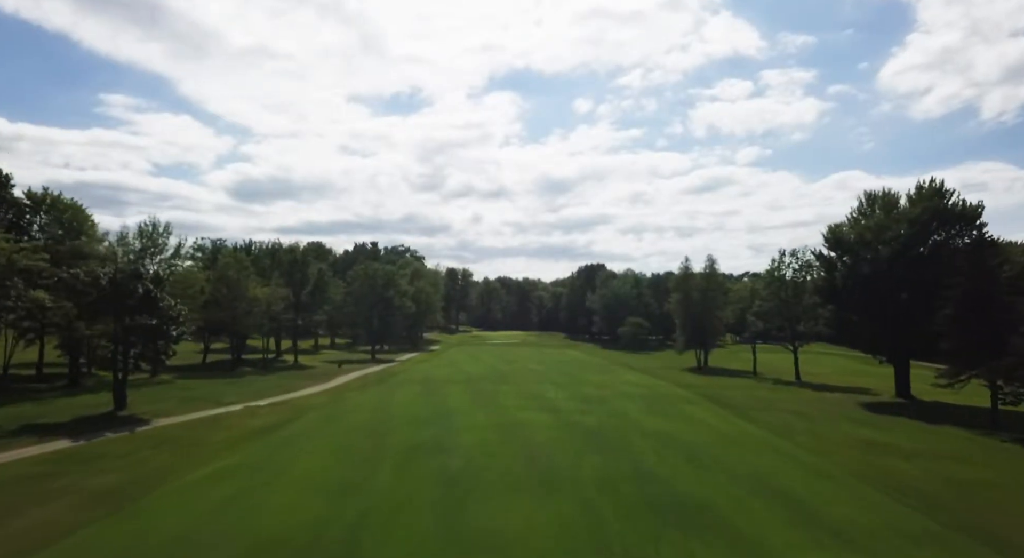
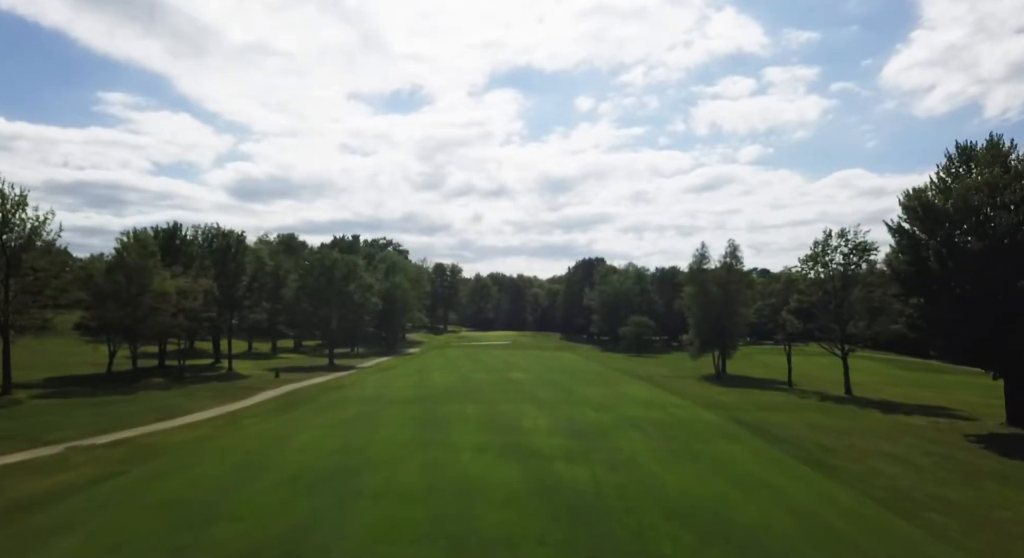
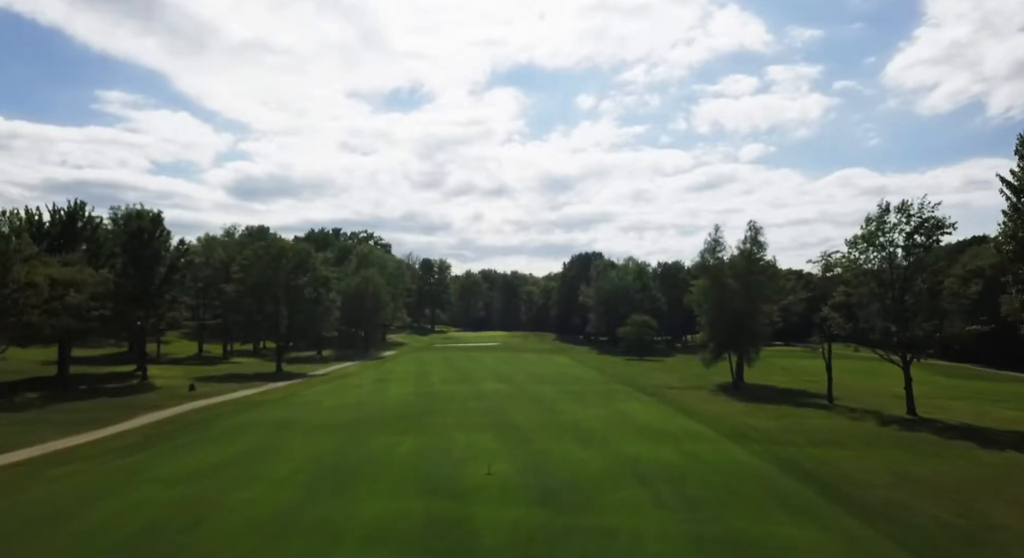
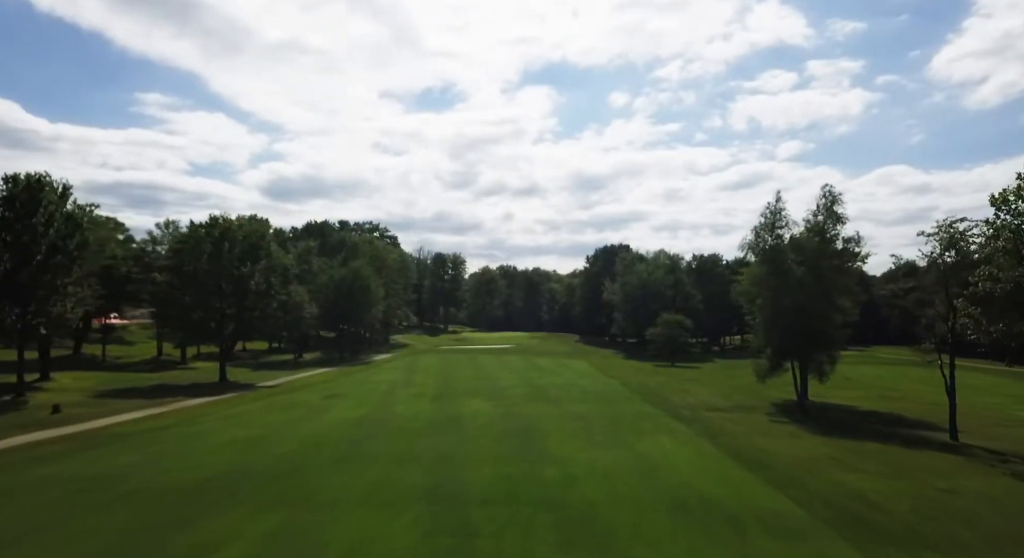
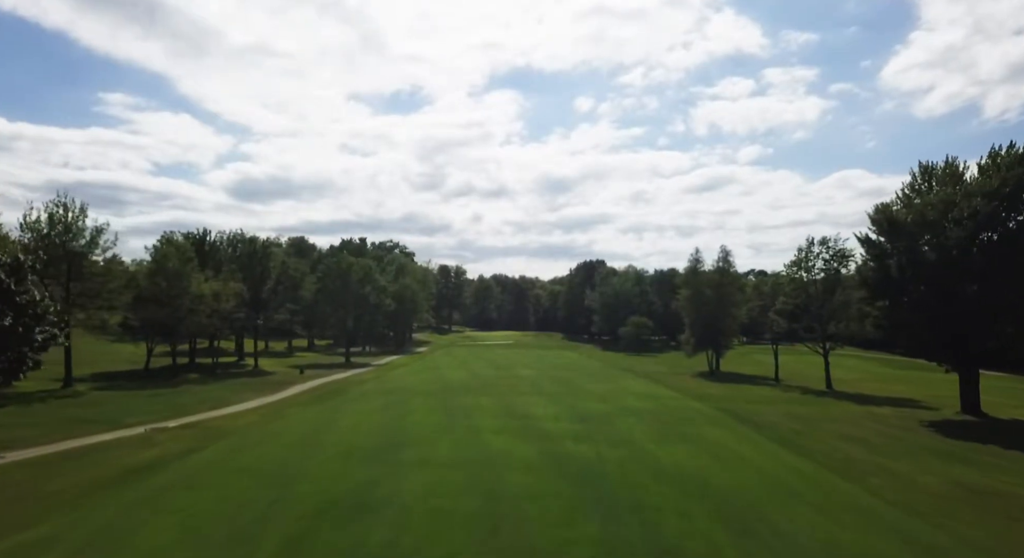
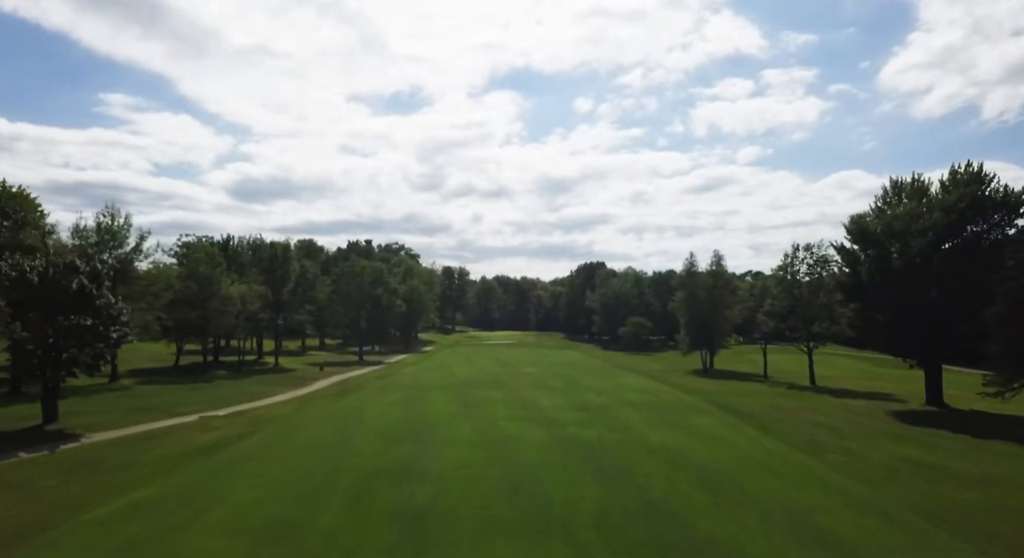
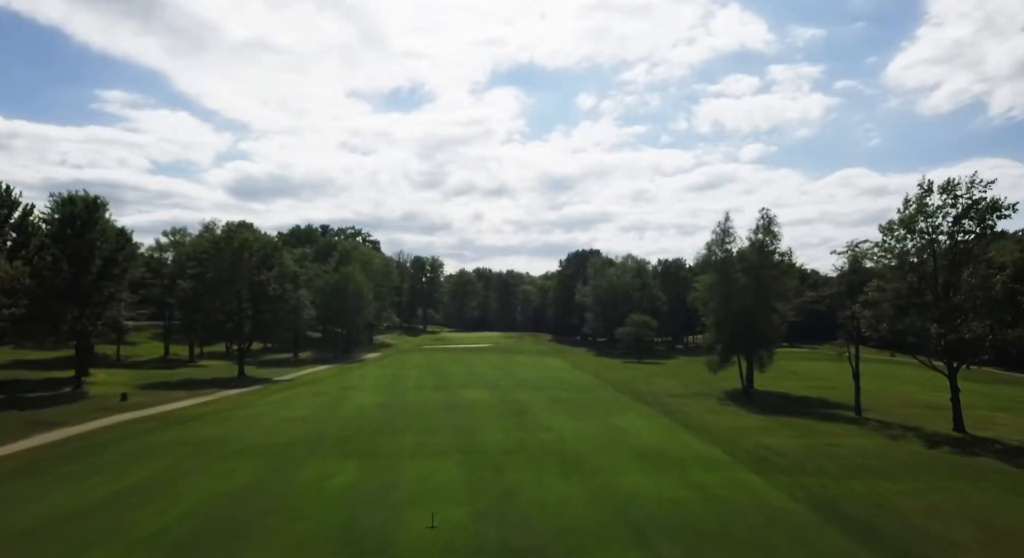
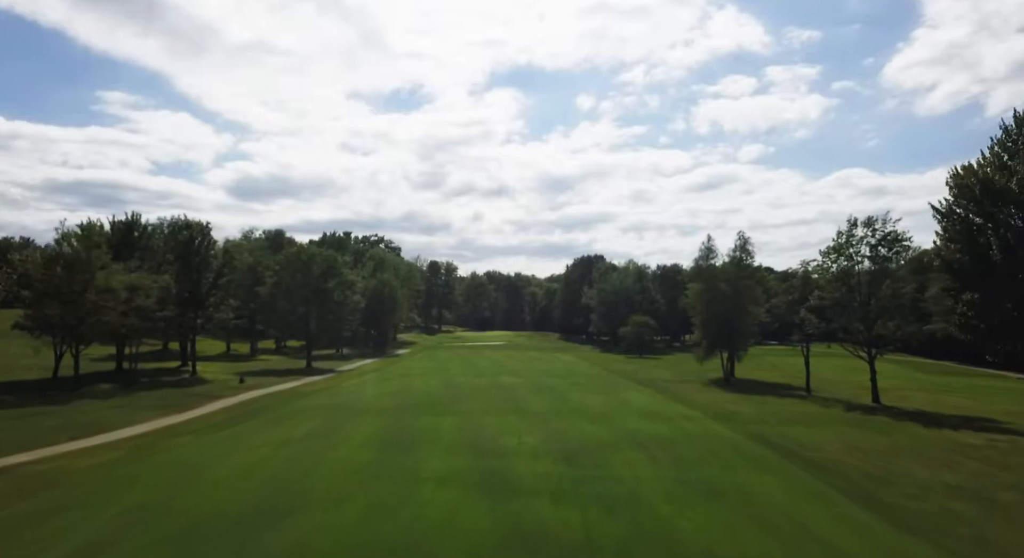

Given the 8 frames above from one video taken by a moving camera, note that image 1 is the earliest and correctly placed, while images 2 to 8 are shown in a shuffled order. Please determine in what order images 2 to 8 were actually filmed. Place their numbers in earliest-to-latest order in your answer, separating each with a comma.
6, 5, 2, 8, 3, 7, 4
